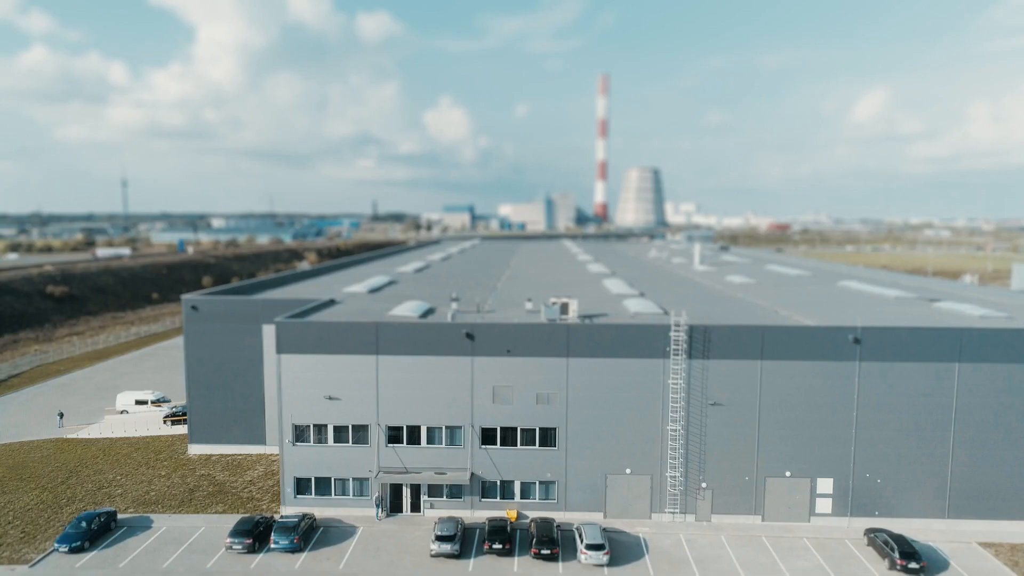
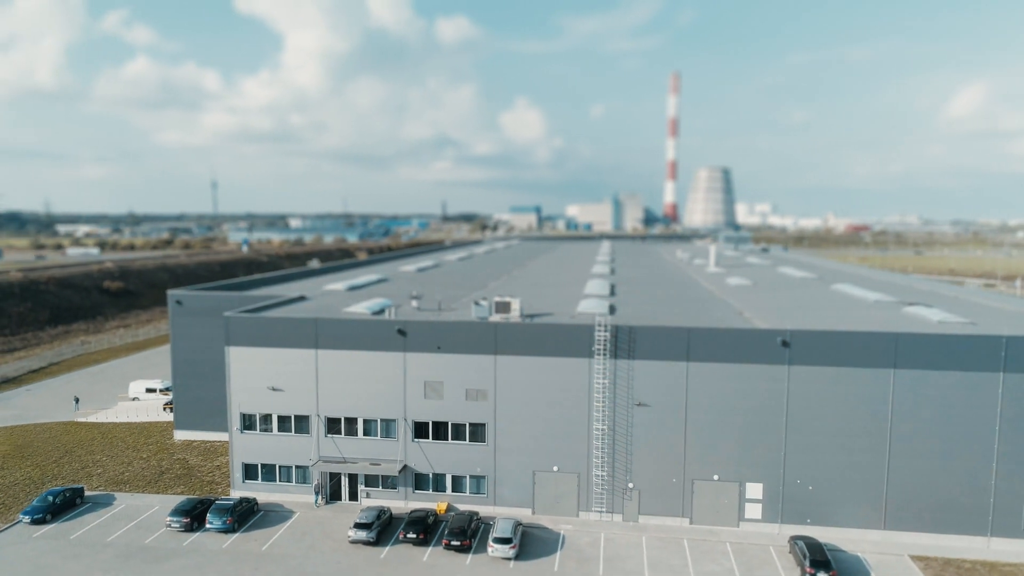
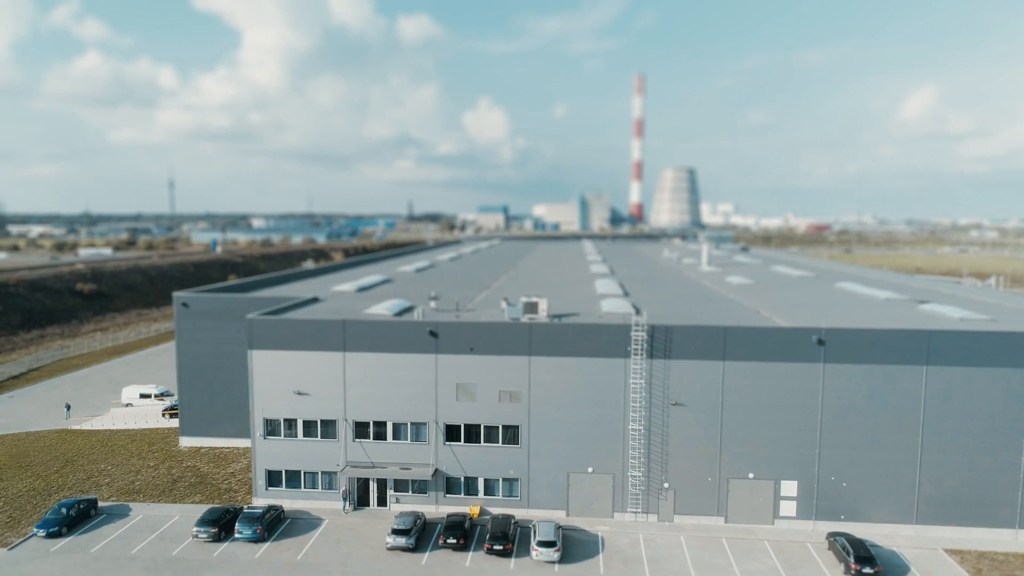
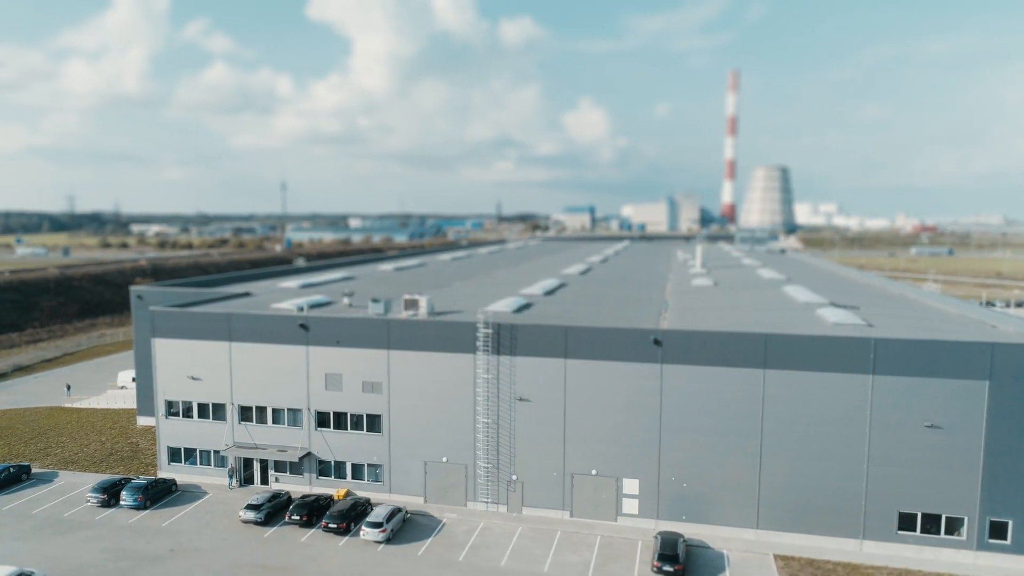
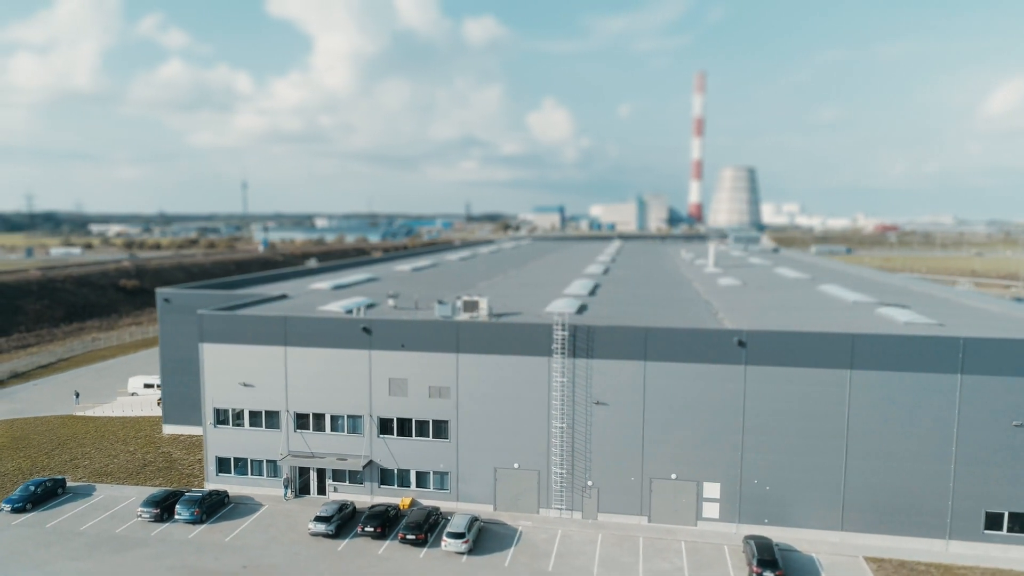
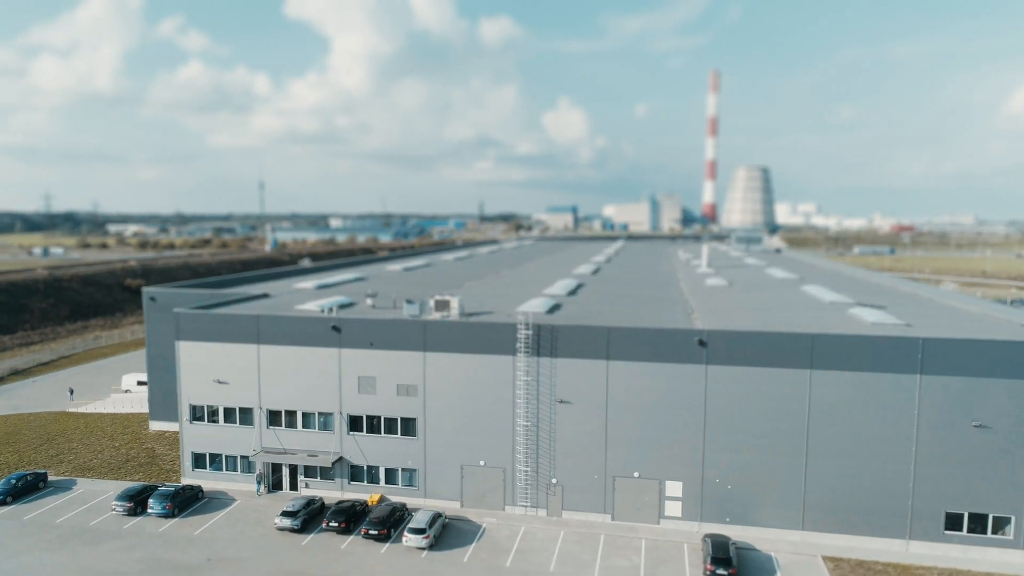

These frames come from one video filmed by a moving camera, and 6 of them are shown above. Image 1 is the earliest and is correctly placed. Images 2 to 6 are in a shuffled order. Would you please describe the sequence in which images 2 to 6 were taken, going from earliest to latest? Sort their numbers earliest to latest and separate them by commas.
3, 2, 5, 6, 4
